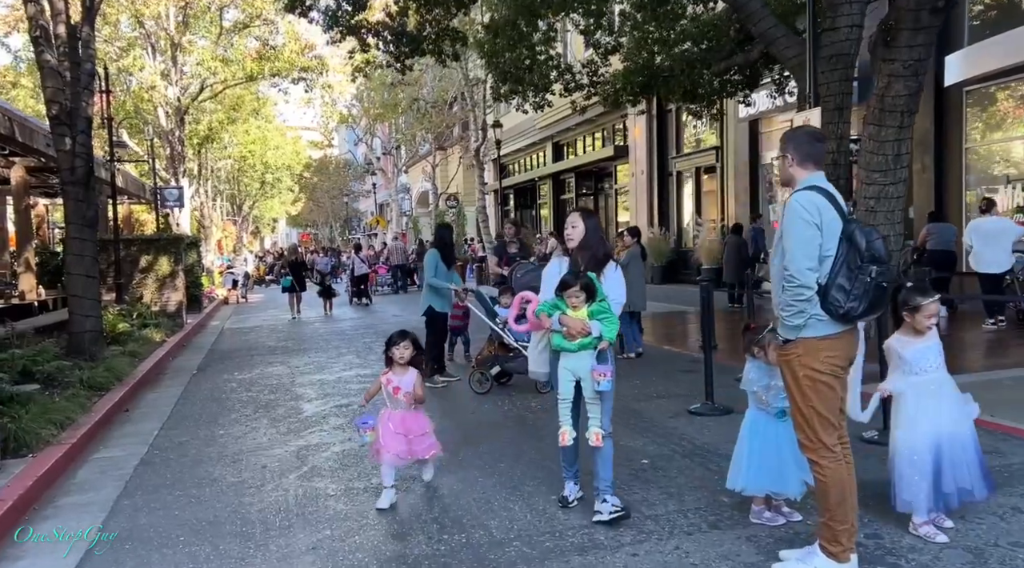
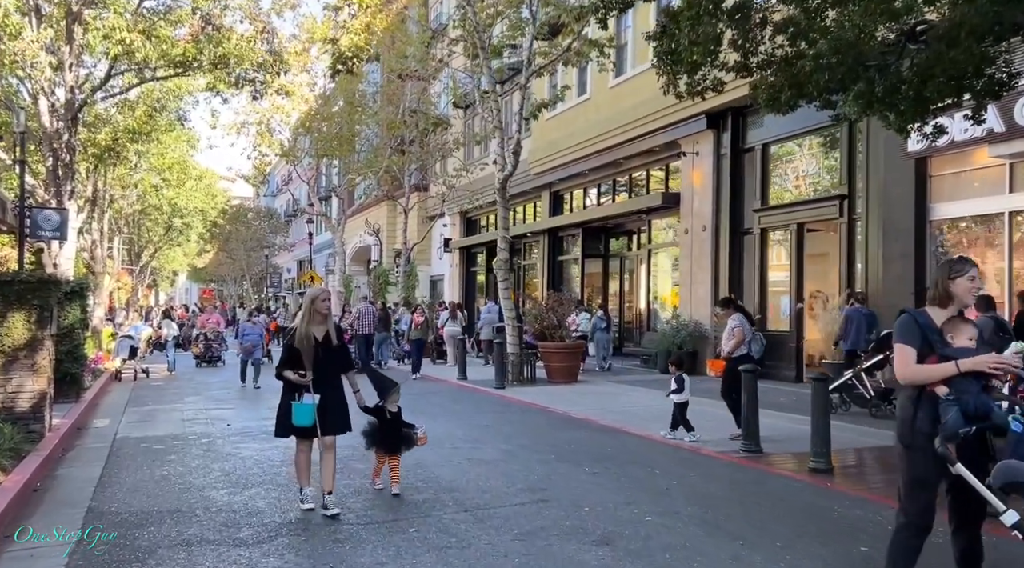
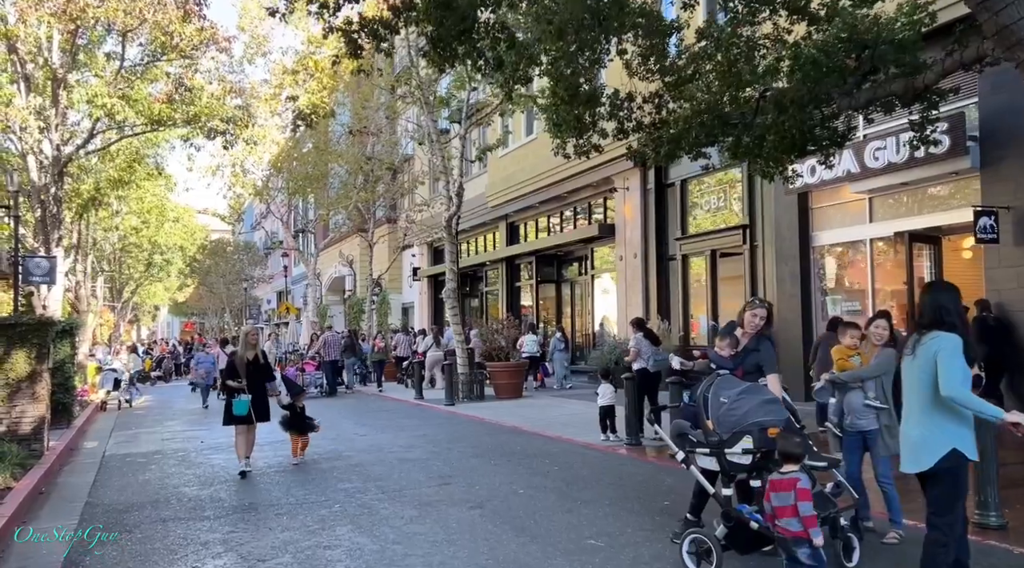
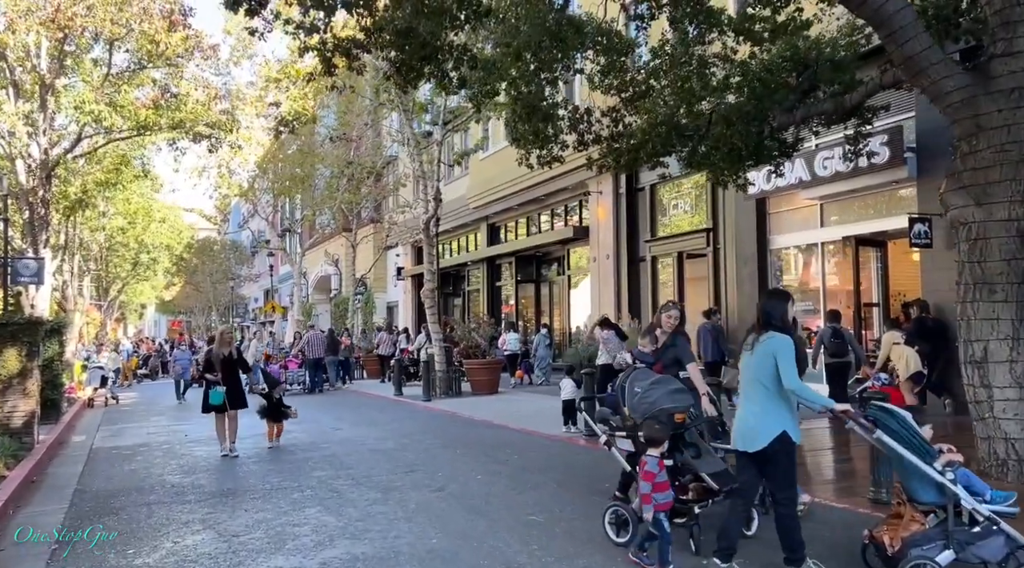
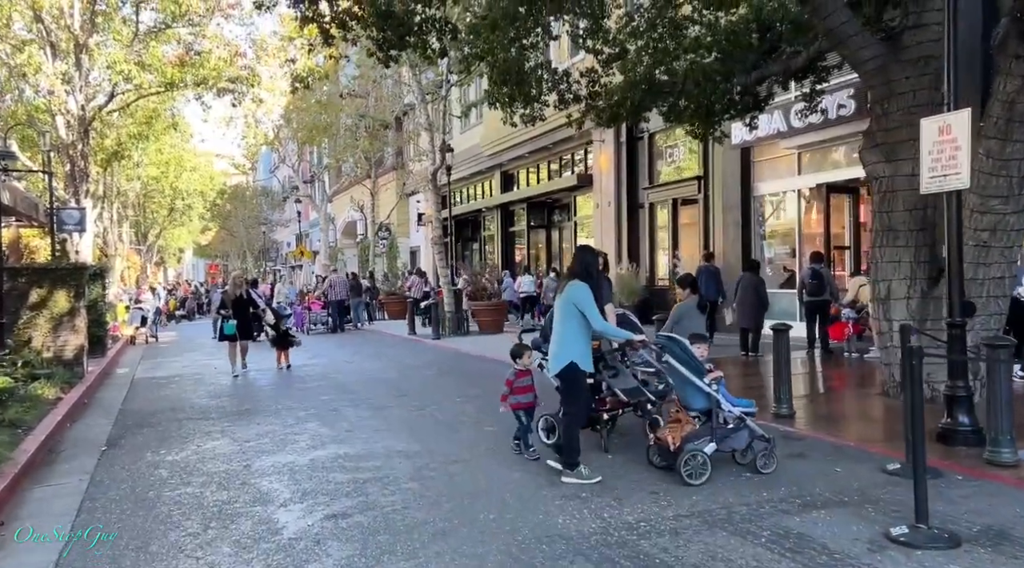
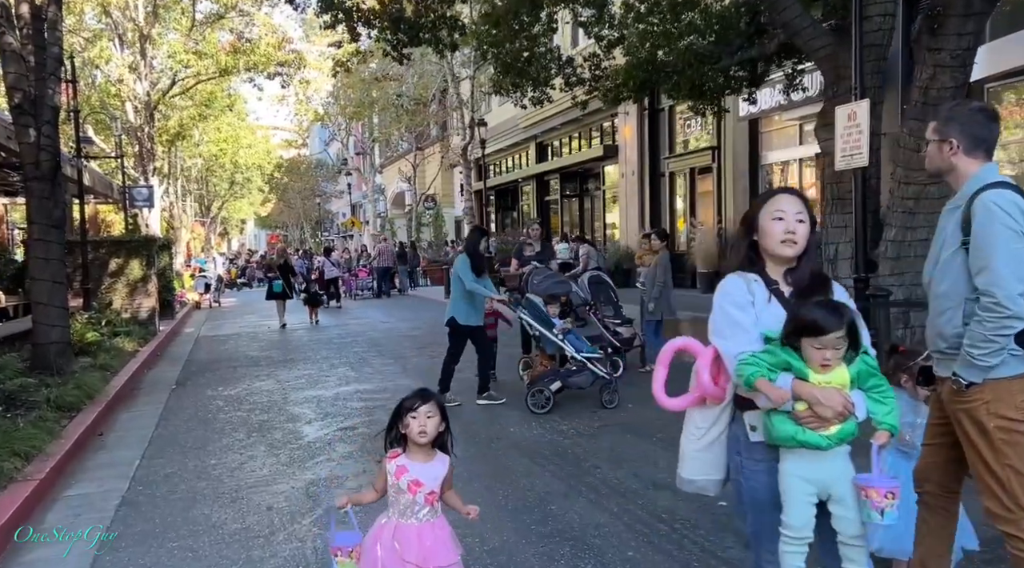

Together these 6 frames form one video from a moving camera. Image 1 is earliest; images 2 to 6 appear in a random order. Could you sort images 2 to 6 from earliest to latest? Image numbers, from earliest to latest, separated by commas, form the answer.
6, 5, 4, 3, 2
